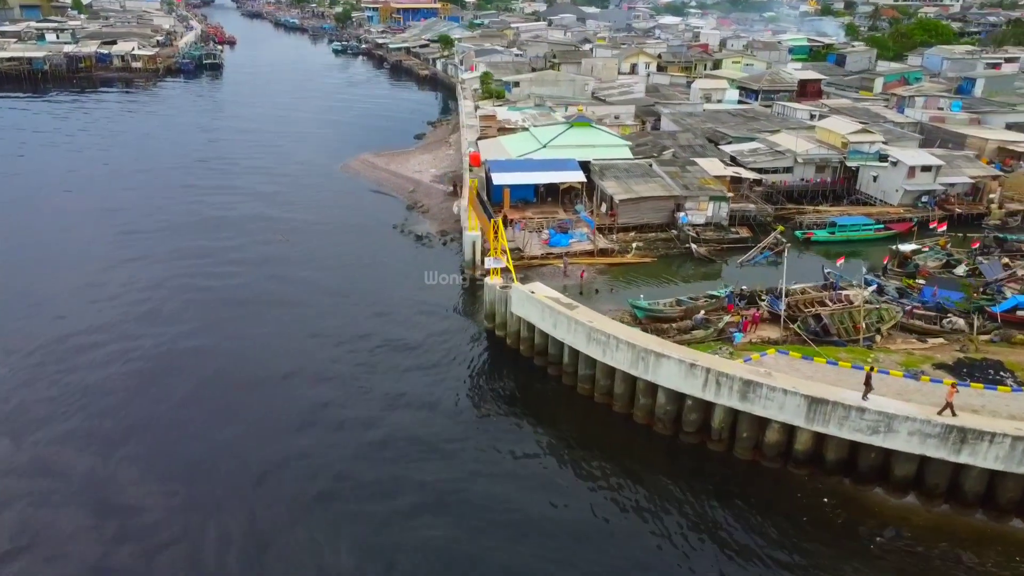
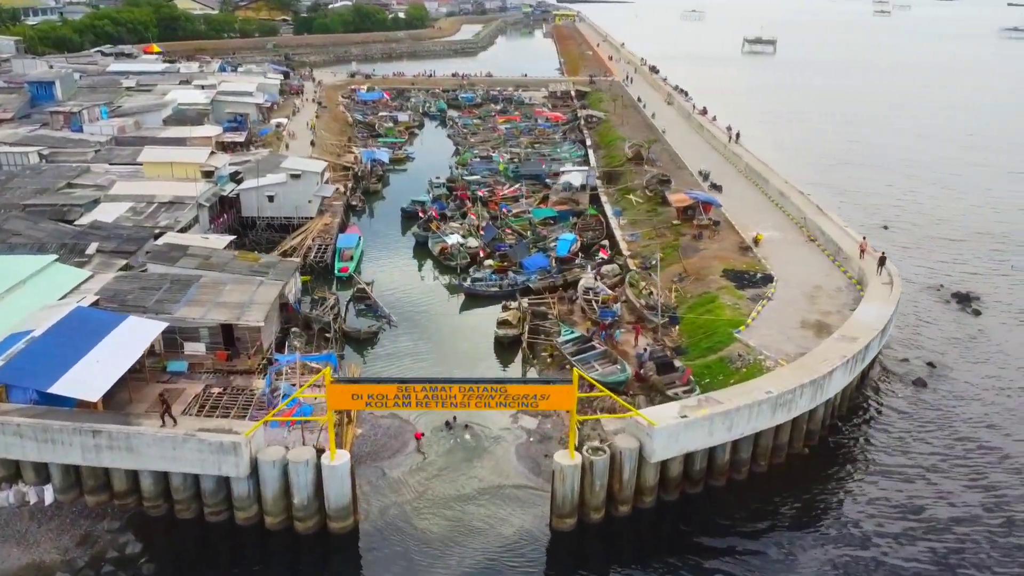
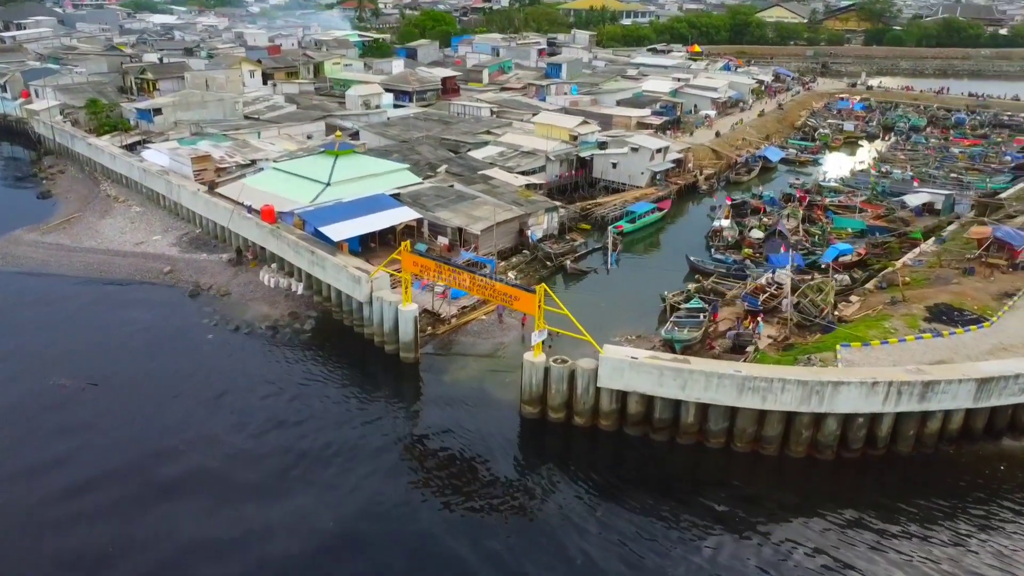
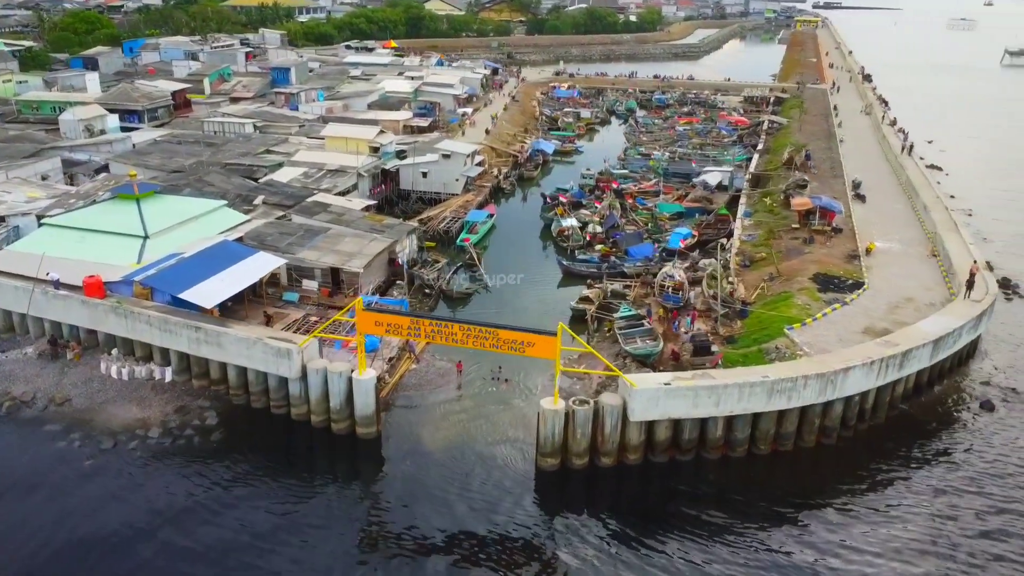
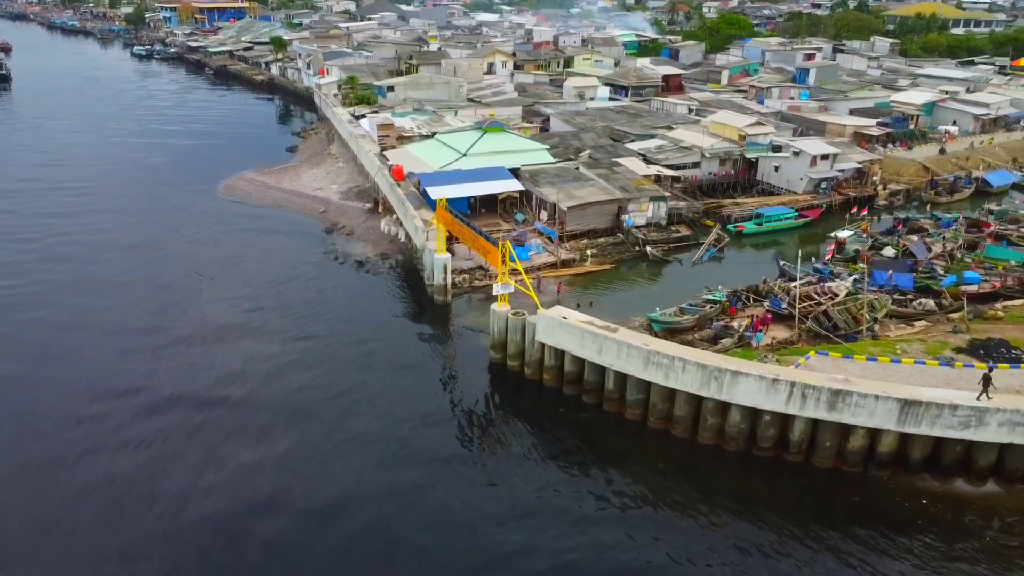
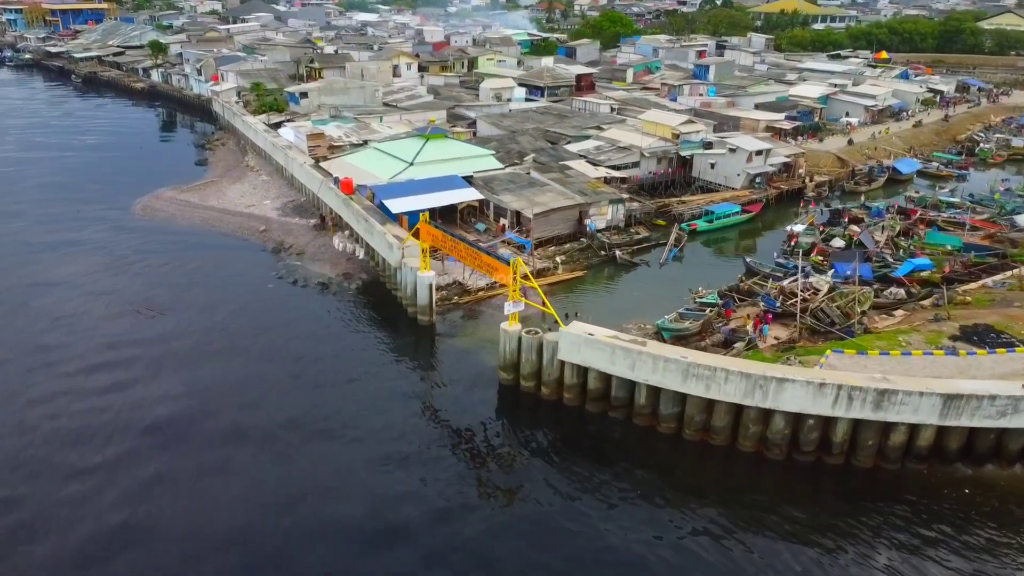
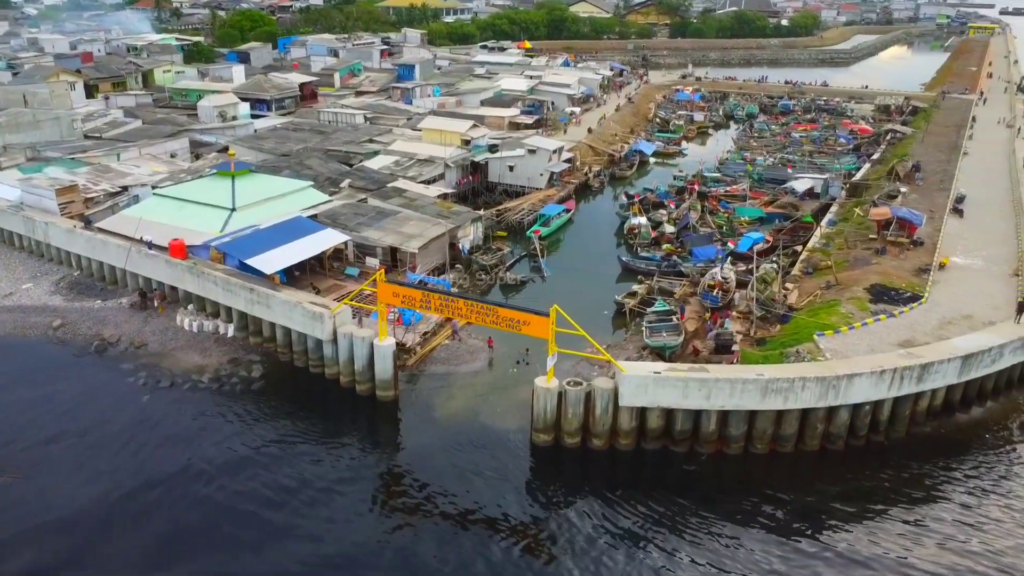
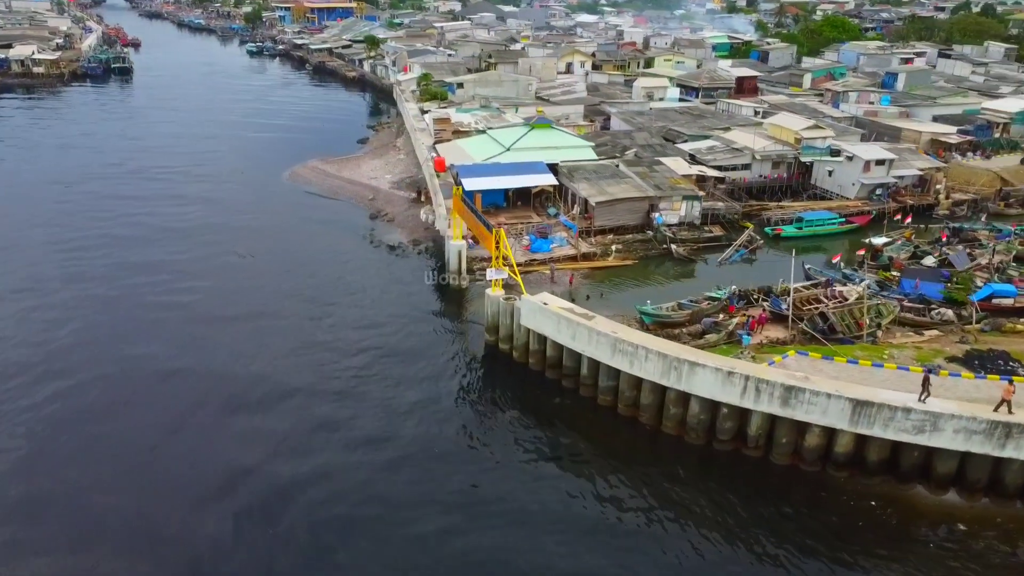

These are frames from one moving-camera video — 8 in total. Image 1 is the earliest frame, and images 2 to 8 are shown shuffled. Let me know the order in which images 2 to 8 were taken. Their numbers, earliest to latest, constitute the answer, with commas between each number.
8, 5, 6, 3, 7, 4, 2
